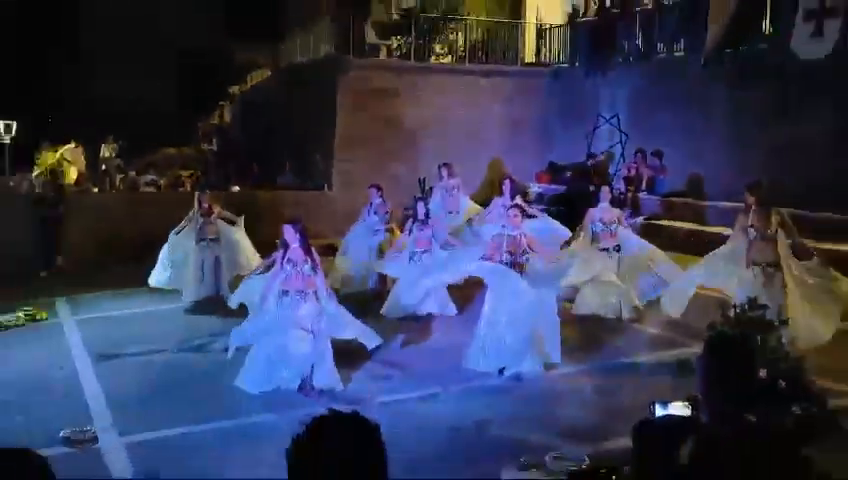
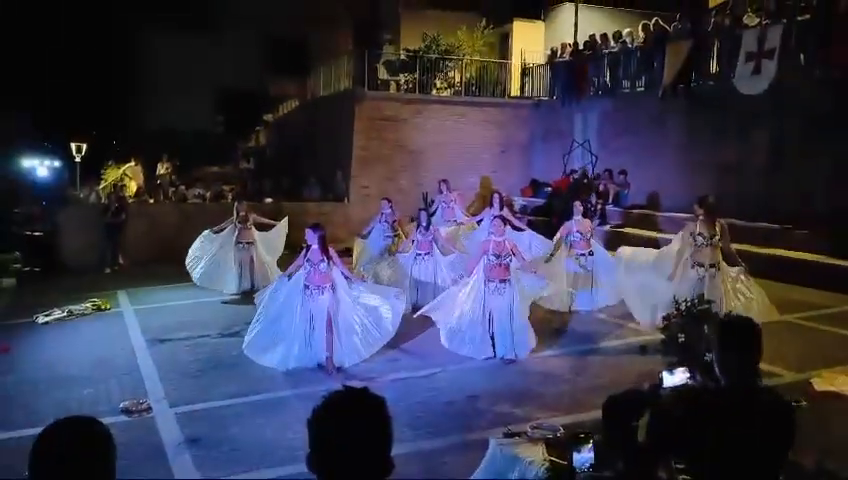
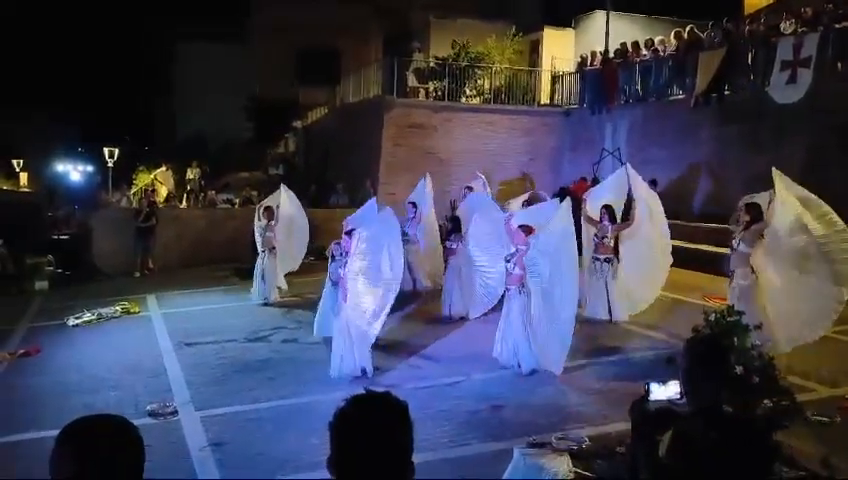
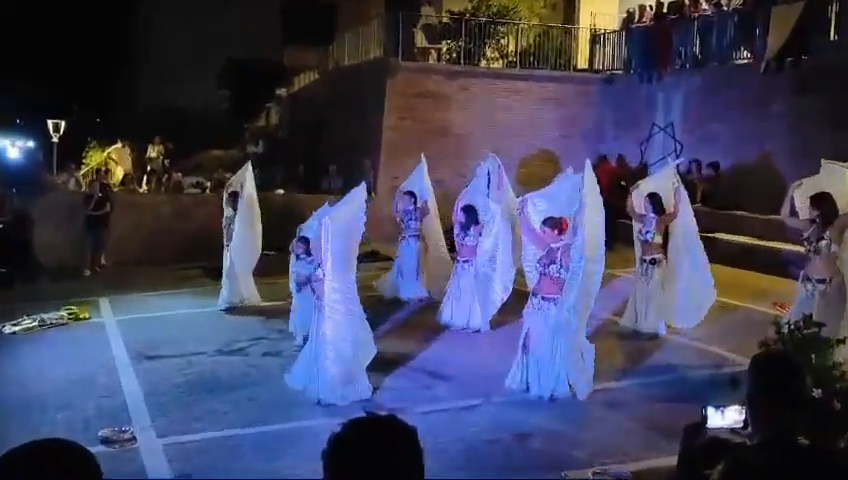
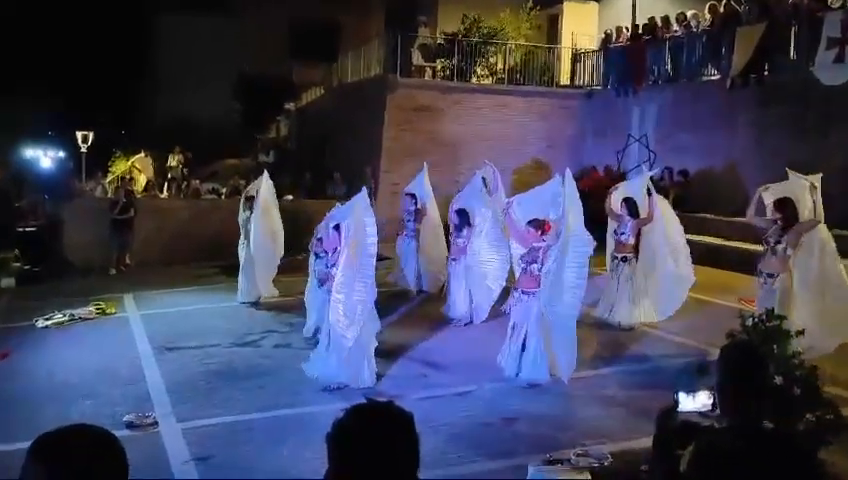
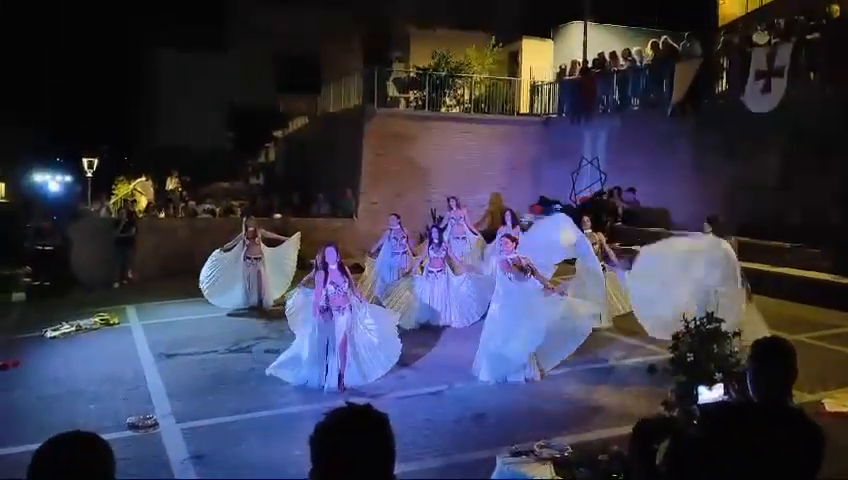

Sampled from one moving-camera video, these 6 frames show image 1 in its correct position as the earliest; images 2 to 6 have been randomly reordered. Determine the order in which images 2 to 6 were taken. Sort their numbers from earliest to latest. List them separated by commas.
2, 6, 3, 5, 4
